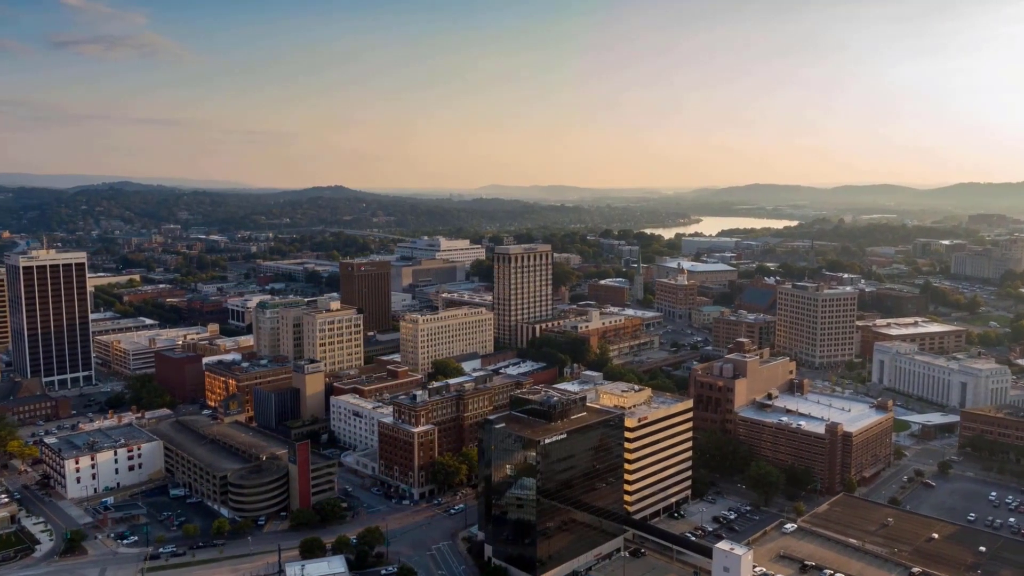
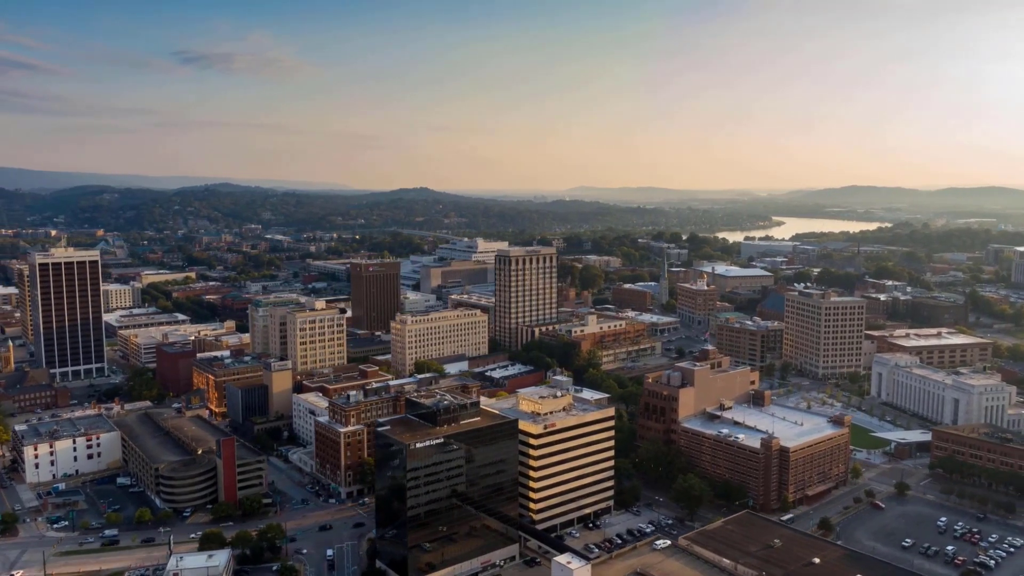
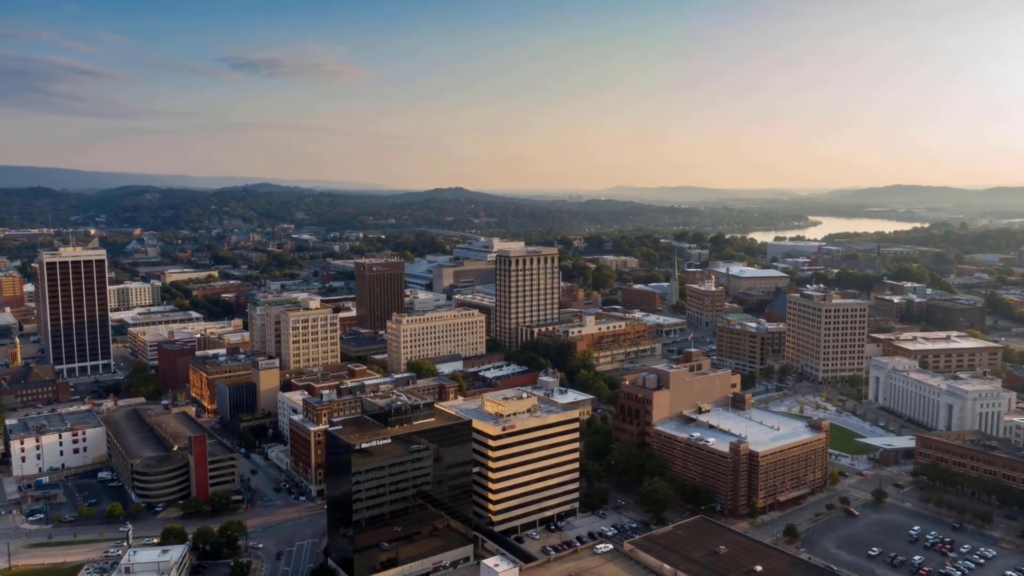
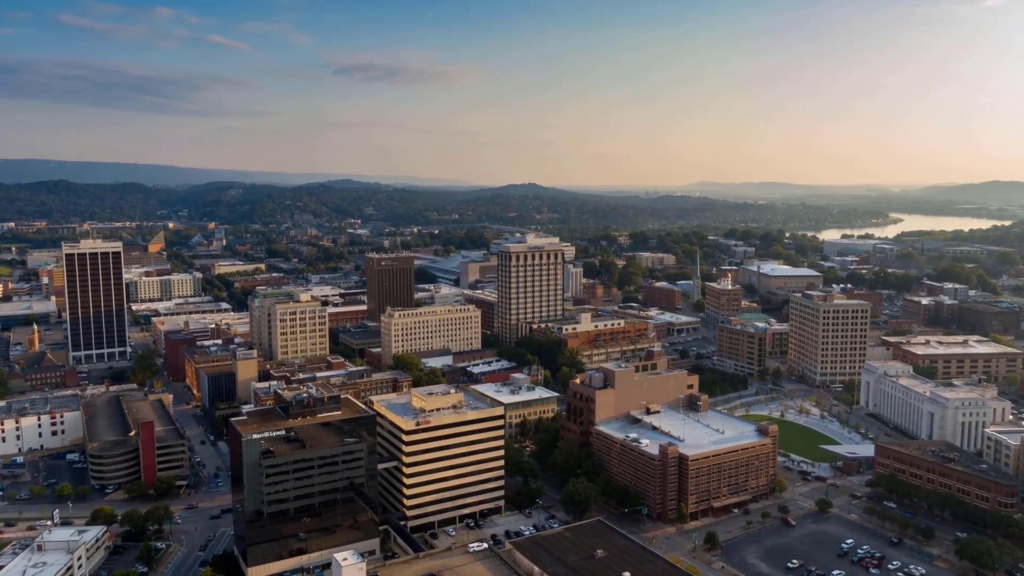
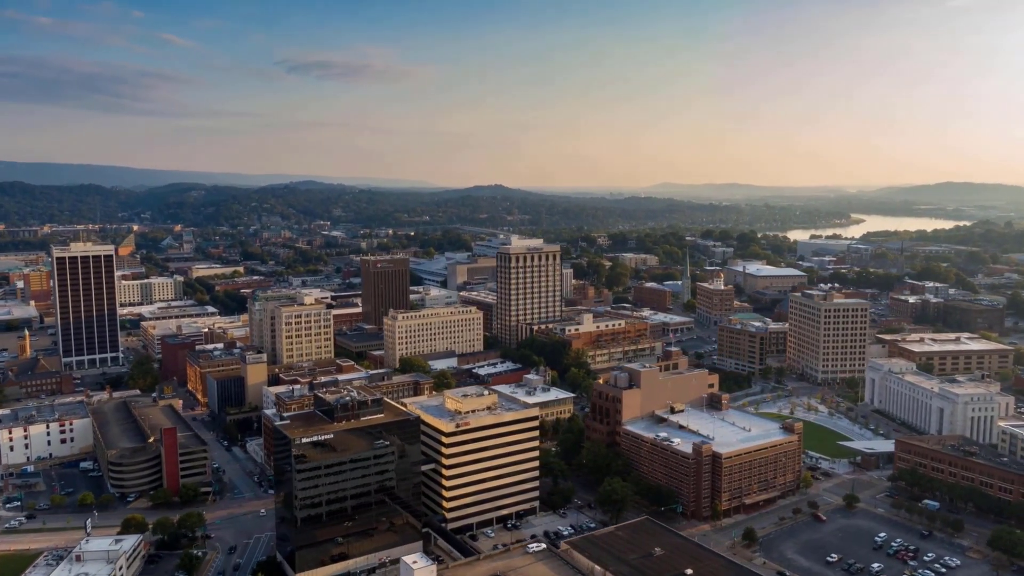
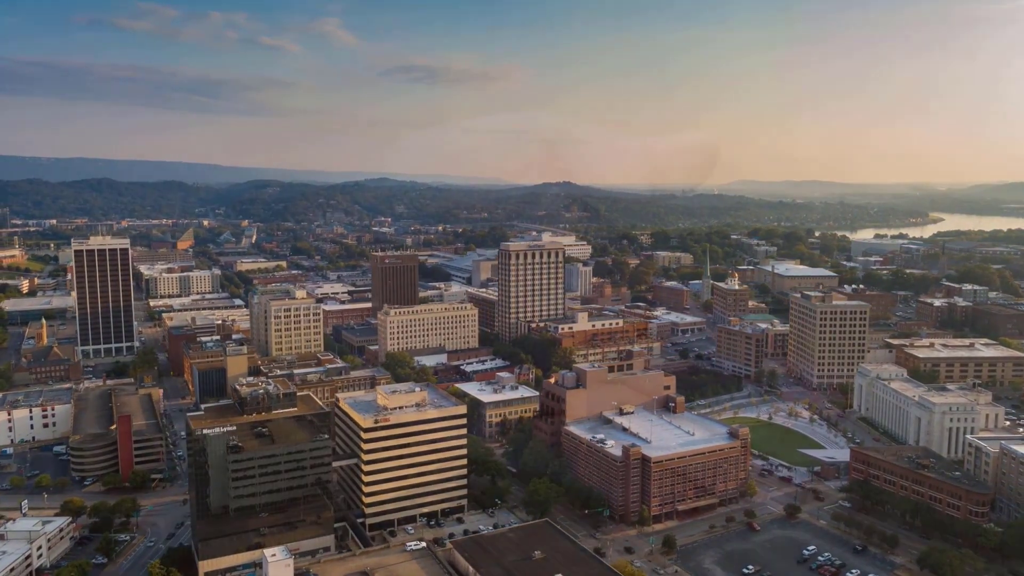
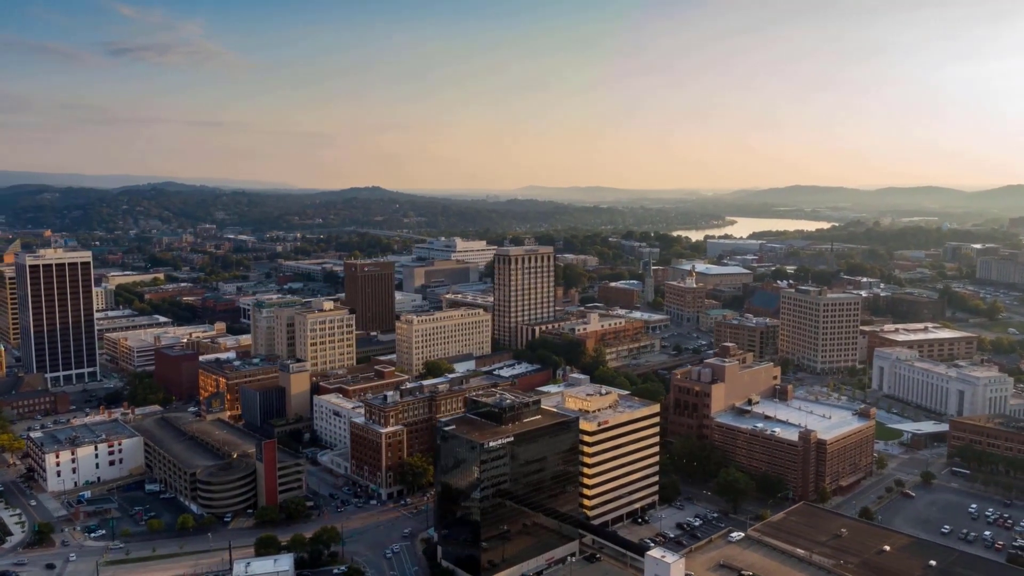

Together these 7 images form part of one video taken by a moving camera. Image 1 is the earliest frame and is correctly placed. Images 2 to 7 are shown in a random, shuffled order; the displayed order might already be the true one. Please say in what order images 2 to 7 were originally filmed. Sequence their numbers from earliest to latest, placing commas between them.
7, 2, 3, 5, 4, 6
